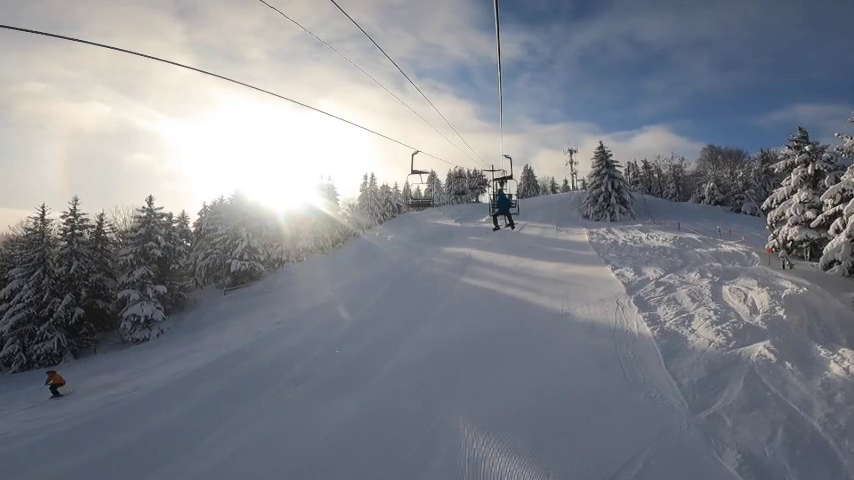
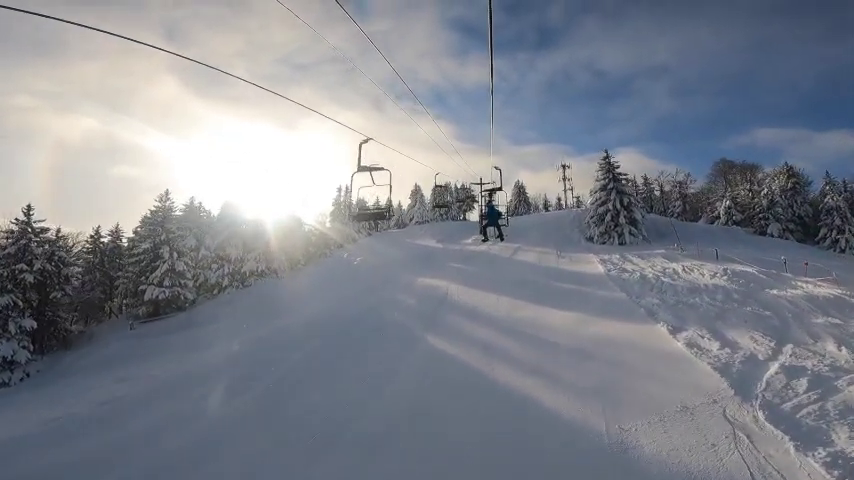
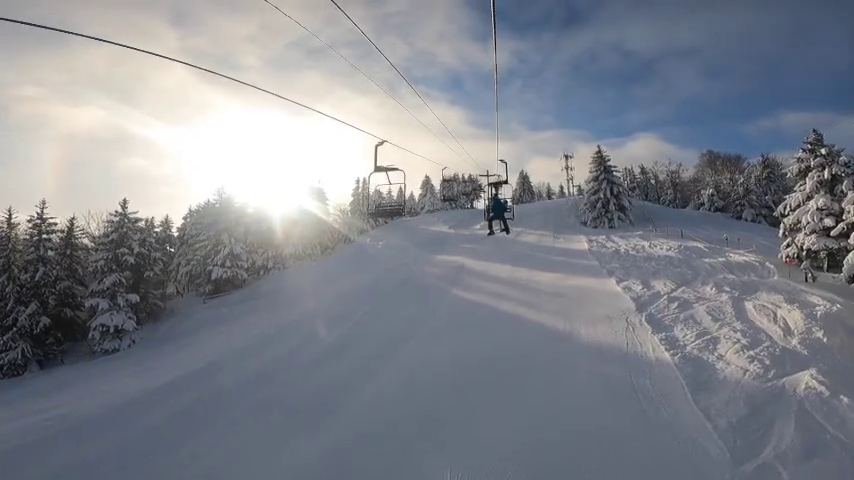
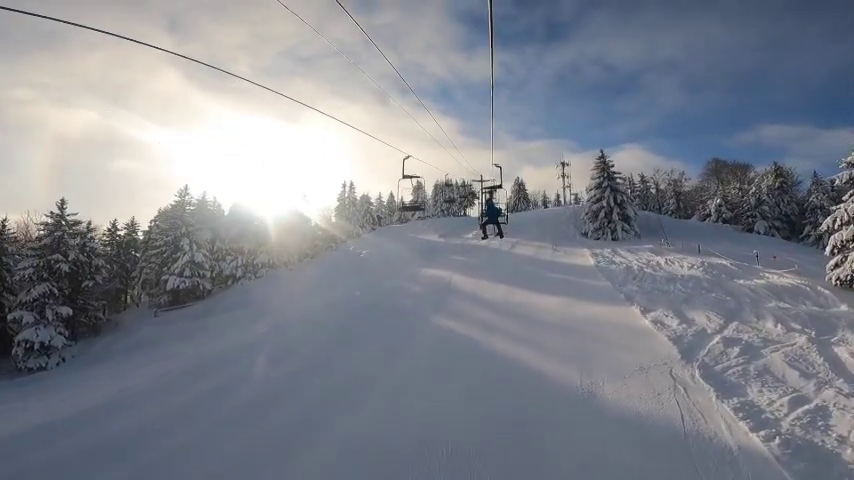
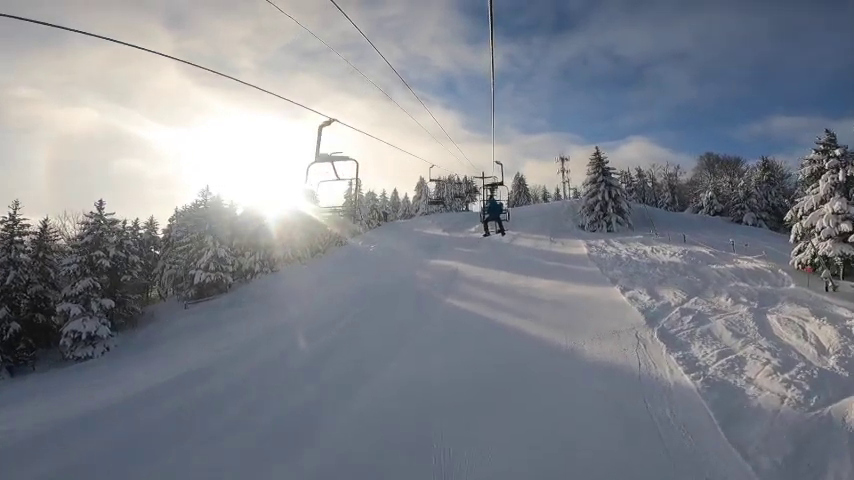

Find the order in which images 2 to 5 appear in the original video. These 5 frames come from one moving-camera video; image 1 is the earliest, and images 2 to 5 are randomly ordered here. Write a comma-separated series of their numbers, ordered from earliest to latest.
3, 5, 4, 2
